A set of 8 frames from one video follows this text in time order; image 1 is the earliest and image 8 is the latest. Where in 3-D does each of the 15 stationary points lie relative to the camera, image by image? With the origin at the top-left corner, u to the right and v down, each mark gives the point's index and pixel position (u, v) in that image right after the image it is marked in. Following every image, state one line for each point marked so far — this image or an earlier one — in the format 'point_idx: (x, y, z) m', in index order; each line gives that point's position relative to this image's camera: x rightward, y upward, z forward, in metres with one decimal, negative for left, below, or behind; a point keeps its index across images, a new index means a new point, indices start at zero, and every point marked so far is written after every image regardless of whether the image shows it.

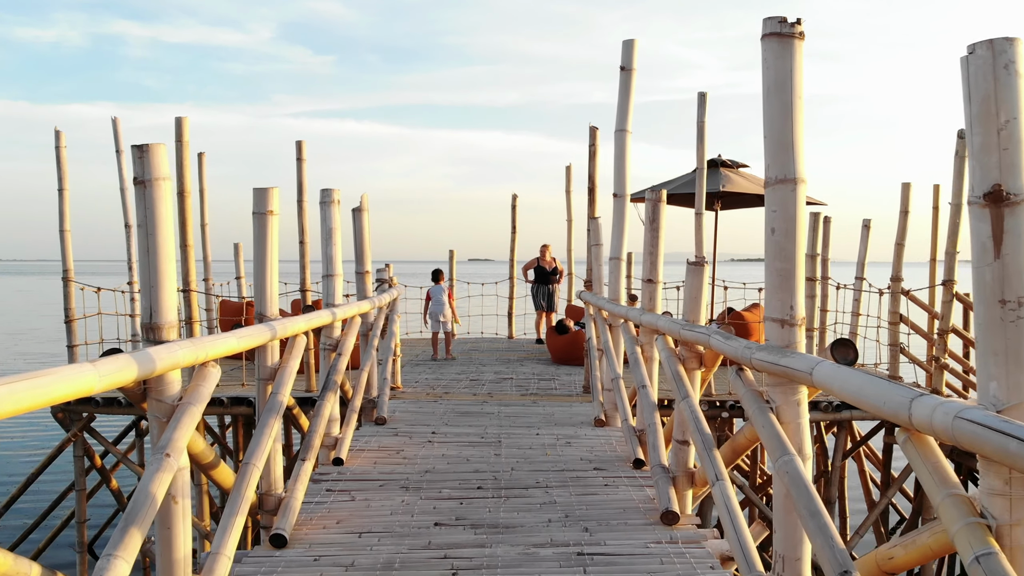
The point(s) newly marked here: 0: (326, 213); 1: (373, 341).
0: (-1.6, +0.7, +4.3) m
1: (-1.5, -0.6, +5.1) m
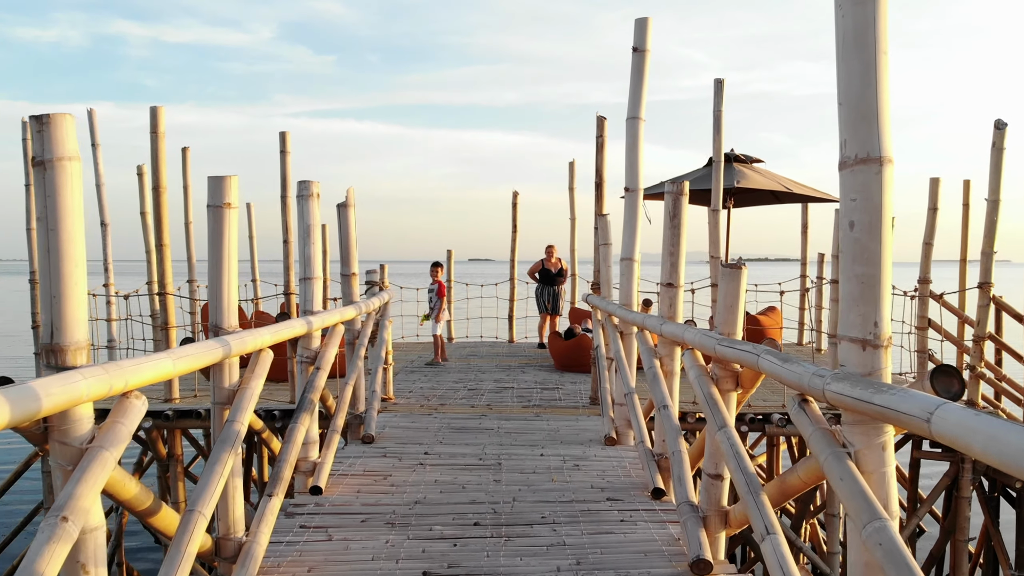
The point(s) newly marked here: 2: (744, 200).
0: (-1.6, +0.6, +3.8) m
1: (-1.5, -0.6, +4.6) m
2: (+4.1, +1.5, +8.5) m
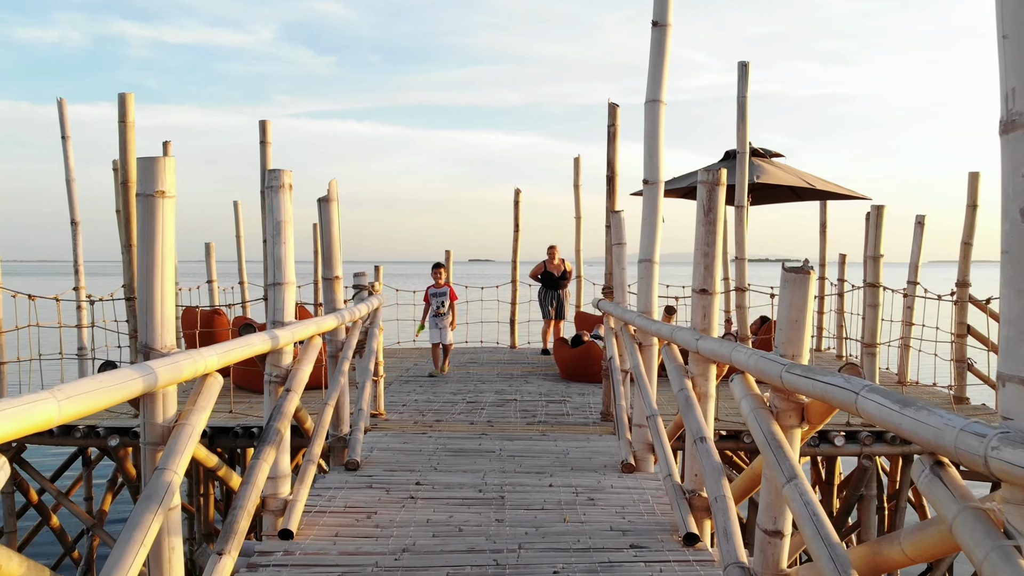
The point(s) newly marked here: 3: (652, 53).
0: (-1.6, +0.6, +3.2) m
1: (-1.4, -0.6, +4.1) m
2: (+4.1, +1.5, +8.0) m
3: (+1.2, +2.1, +4.2) m
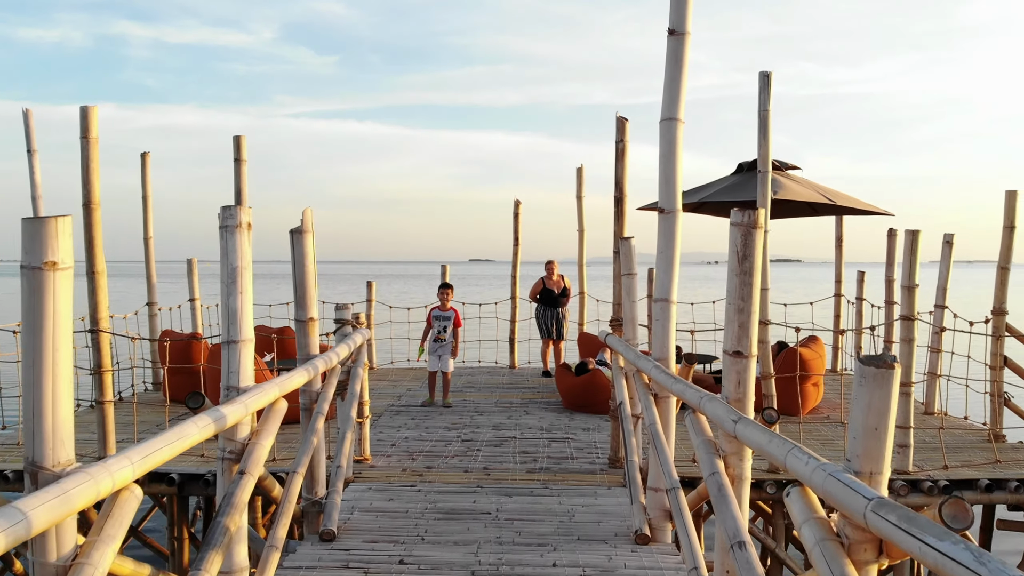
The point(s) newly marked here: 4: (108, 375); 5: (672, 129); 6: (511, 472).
0: (-1.6, +0.3, +2.8) m
1: (-1.4, -1.0, +3.6) m
2: (+4.1, +1.2, +7.5) m
3: (+1.2, +1.7, +3.8) m
4: (-4.4, -0.9, +5.2) m
5: (+1.2, +1.2, +3.7) m
6: (0.0, -1.8, +4.7) m
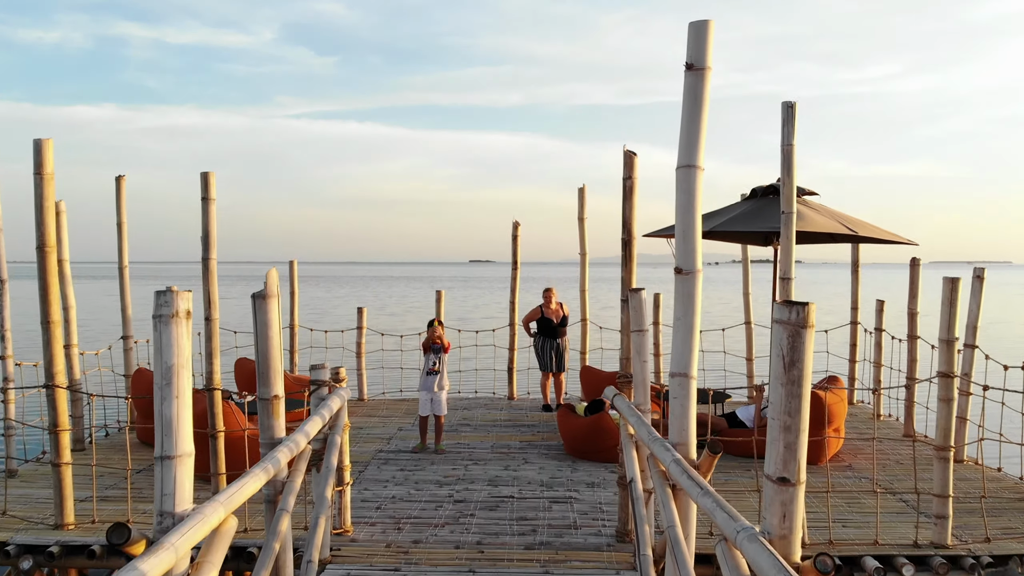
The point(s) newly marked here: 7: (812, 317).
0: (-1.6, -0.2, +2.3) m
1: (-1.5, -1.5, +3.1) m
2: (+4.1, +0.7, +7.0) m
3: (+1.2, +1.2, +3.3) m
4: (-4.4, -1.4, +4.8) m
5: (+1.2, +0.7, +3.3) m
6: (0.0, -2.3, +4.2) m
7: (+1.3, -0.1, +2.0) m
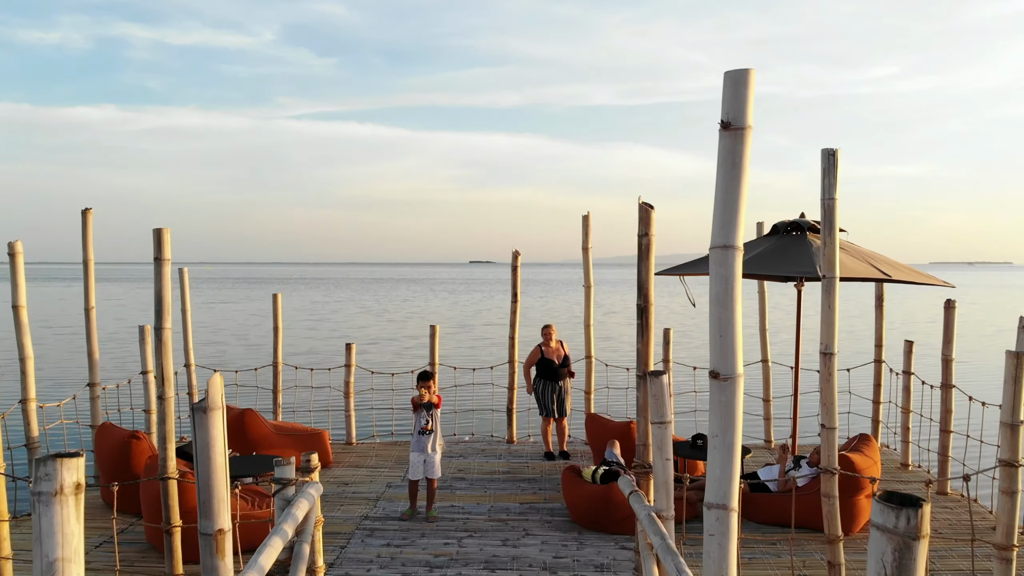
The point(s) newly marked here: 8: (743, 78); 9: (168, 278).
0: (-1.7, -0.8, +1.7) m
1: (-1.5, -2.0, +2.5) m
2: (+4.1, +0.1, +6.4) m
3: (+1.2, +0.6, +2.7) m
4: (-4.4, -2.0, +4.2) m
5: (+1.2, +0.1, +2.7) m
6: (-0.1, -2.9, +3.7) m
7: (+1.2, -0.7, +1.5) m
8: (+1.3, +1.2, +2.7) m
9: (-2.8, +0.1, +3.9) m
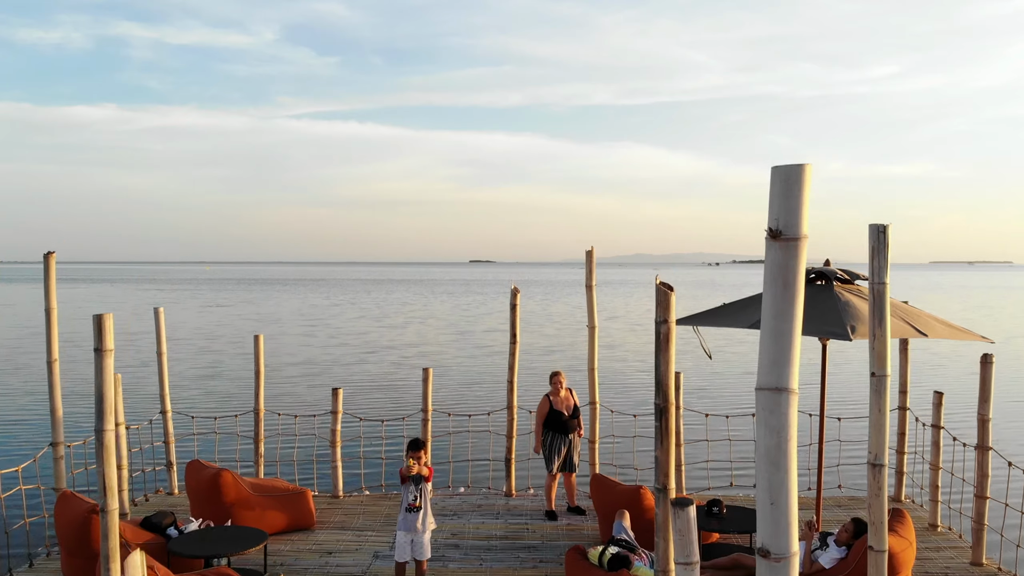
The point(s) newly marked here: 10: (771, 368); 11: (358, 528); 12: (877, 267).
0: (-1.7, -1.5, +1.2) m
1: (-1.5, -2.7, +2.0) m
2: (+4.0, -0.6, +5.9) m
3: (+1.1, 0.0, +2.2) m
4: (-4.4, -2.7, +3.7) m
5: (+1.2, -0.5, +2.1) m
6: (-0.1, -3.5, +3.1) m
7: (+1.2, -1.4, +0.9) m
8: (+1.3, +0.5, +2.1) m
9: (-2.8, -0.6, +3.3) m
10: (+1.1, -0.3, +2.1) m
11: (-2.1, -3.3, +6.7) m
12: (+2.4, +0.1, +3.2) m
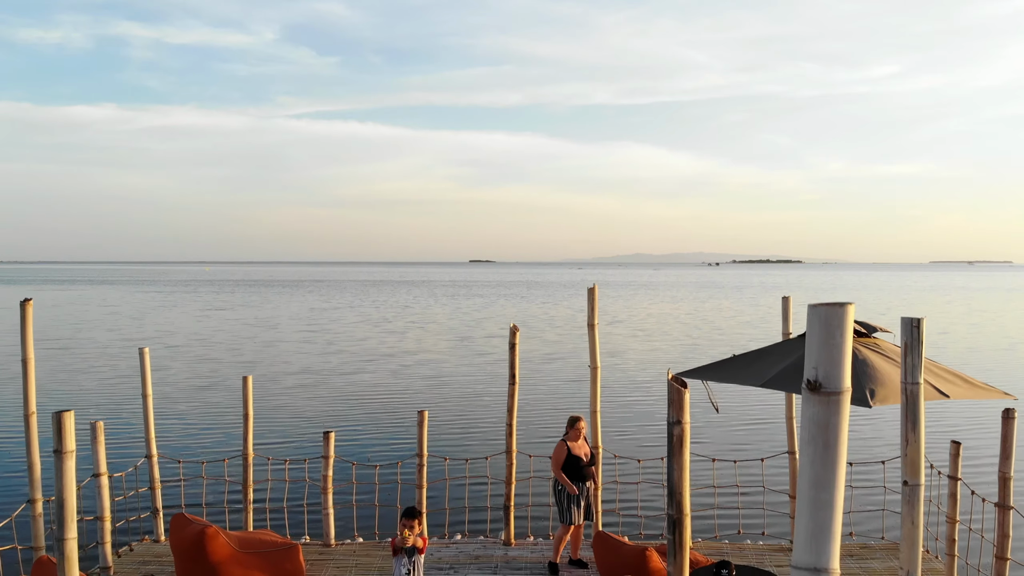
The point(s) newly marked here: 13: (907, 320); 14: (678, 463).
0: (-1.7, -2.1, +0.9) m
1: (-1.5, -3.3, +1.7) m
2: (+4.0, -1.2, +5.6) m
3: (+1.1, -0.6, +1.9) m
4: (-4.4, -3.3, +3.4) m
5: (+1.1, -1.1, +1.8) m
6: (-0.1, -4.1, +2.8) m
7: (+1.2, -2.0, +0.6) m
8: (+1.2, -0.1, +1.8) m
9: (-2.8, -1.2, +3.1) m
10: (+1.1, -1.0, +1.9) m
11: (-2.2, -3.9, +6.4) m
12: (+2.4, -0.5, +3.0) m
13: (+2.4, -0.2, +2.9) m
14: (+1.0, -1.1, +3.1) m
